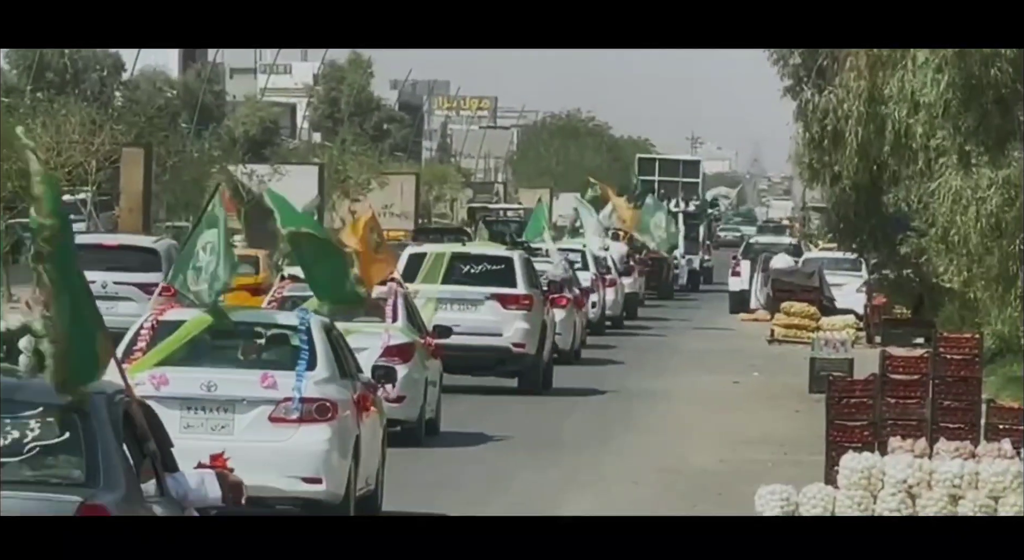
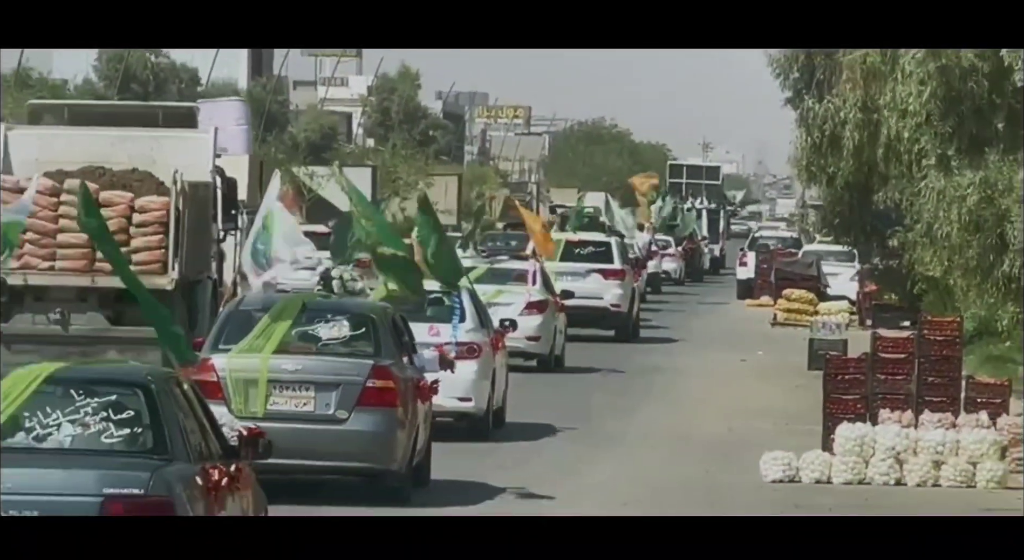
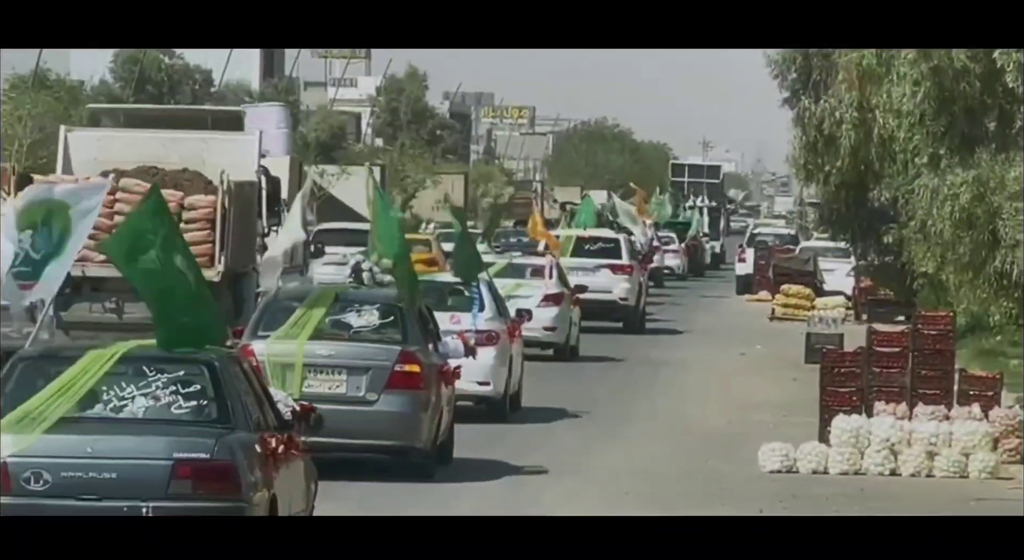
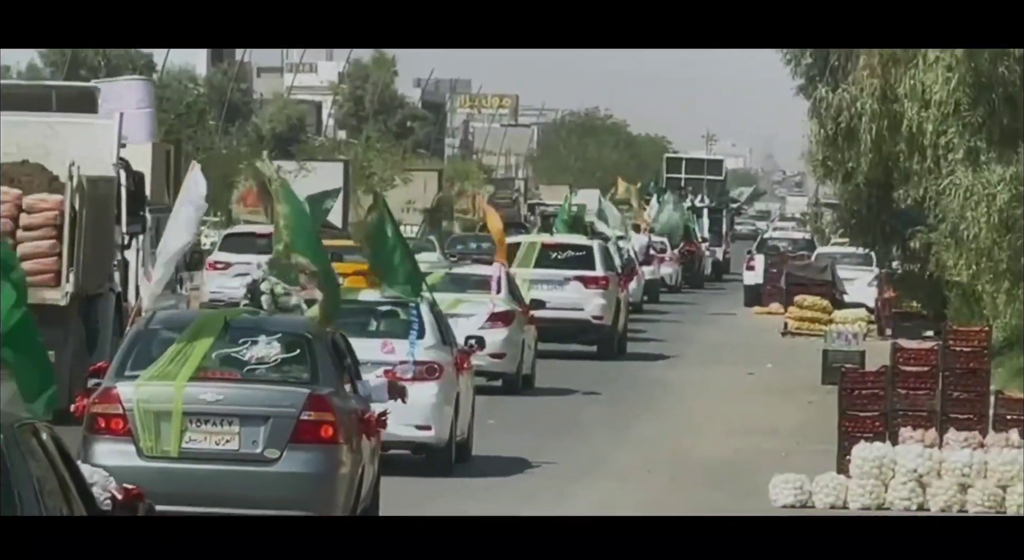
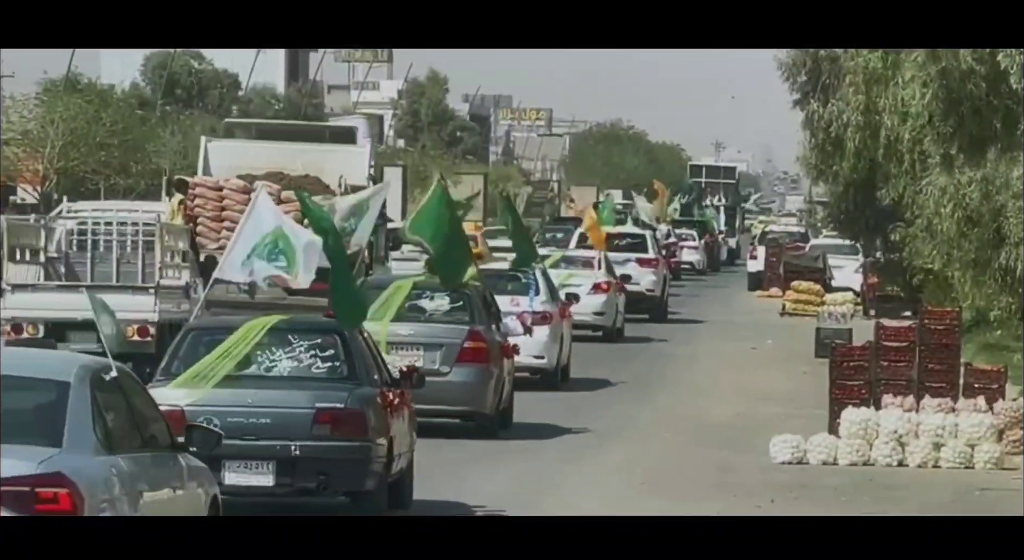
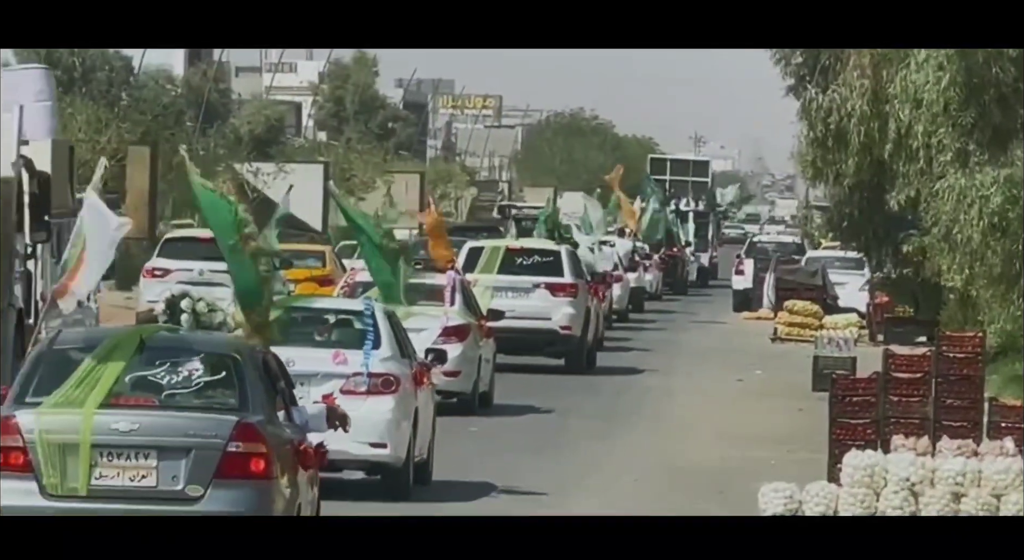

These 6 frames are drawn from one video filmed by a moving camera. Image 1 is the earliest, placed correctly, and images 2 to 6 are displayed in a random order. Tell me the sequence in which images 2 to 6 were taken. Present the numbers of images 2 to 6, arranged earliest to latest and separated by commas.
6, 4, 2, 3, 5
